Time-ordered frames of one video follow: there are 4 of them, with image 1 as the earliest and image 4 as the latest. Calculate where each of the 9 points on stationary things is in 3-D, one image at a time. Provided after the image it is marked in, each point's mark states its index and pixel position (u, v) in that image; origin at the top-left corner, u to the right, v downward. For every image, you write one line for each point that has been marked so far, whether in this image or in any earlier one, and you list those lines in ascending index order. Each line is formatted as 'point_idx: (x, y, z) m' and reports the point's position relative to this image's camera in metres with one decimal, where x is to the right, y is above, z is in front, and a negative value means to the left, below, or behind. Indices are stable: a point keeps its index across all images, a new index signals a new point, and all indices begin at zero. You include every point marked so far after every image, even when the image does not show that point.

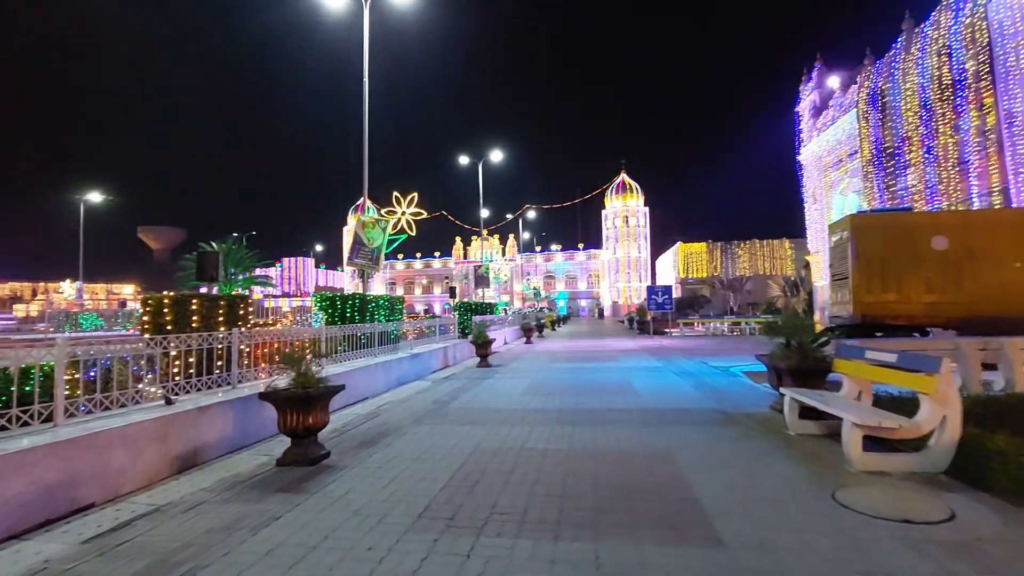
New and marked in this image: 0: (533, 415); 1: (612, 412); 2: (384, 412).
0: (+0.4, -2.1, +8.1) m
1: (+1.7, -2.0, +8.2) m
2: (-2.3, -2.2, +9.0) m
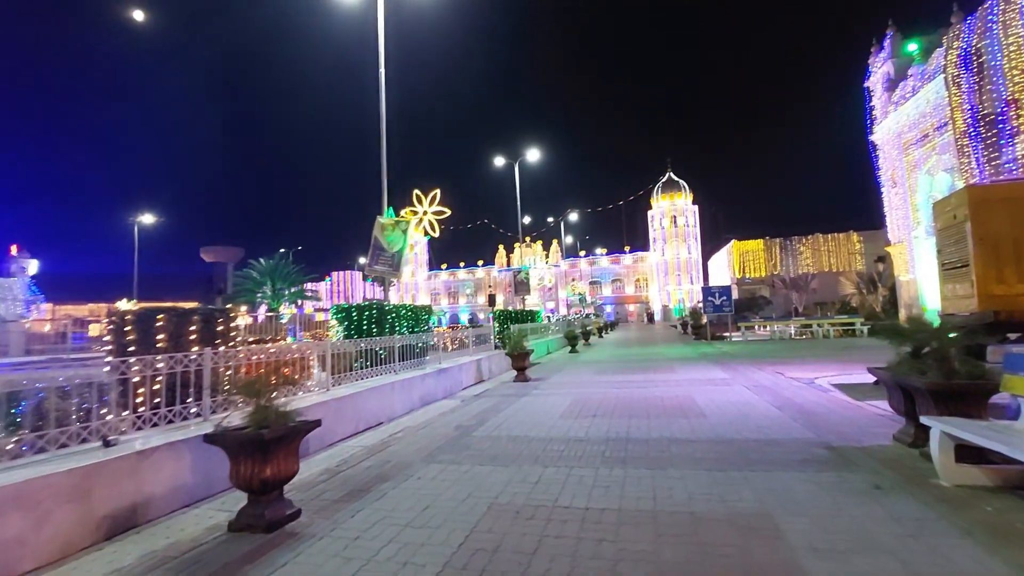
0: (+0.8, -2.1, +6.4) m
1: (+2.1, -2.0, +6.3) m
2: (-1.8, -2.3, +7.5) m
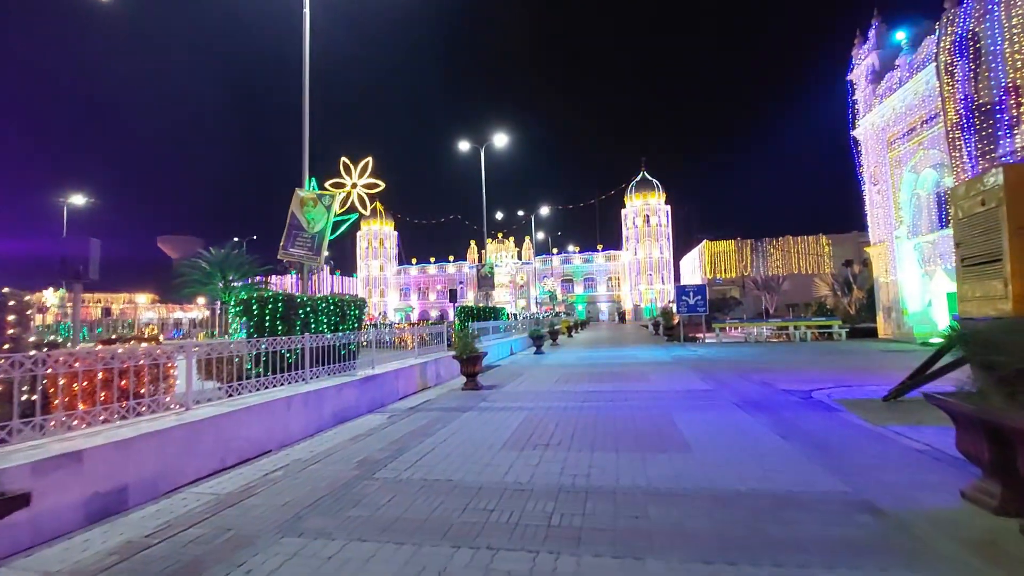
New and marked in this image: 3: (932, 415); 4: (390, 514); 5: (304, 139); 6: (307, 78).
0: (0.0, -1.9, +4.4) m
1: (+1.3, -1.9, +4.4) m
2: (-2.7, -2.1, +5.3) m
3: (+6.4, -1.9, +7.6) m
4: (-1.1, -2.0, +4.4) m
5: (-4.9, +3.7, +12.2) m
6: (-5.0, +5.3, +12.5) m
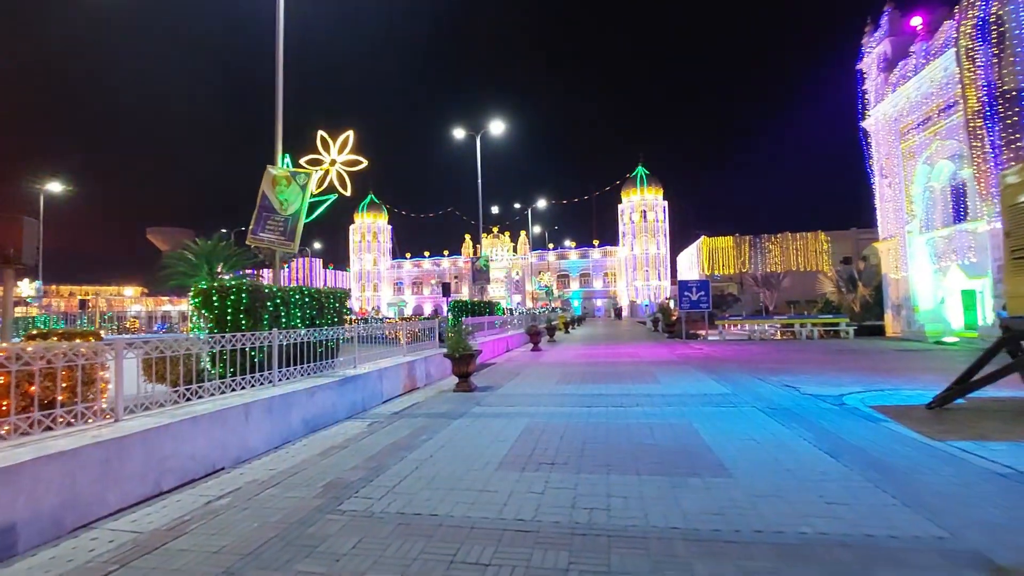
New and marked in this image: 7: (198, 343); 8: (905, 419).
0: (0.0, -1.8, +3.3) m
1: (+1.3, -1.8, +3.3) m
2: (-2.7, -2.0, +4.2) m
3: (+6.3, -1.8, +6.6) m
4: (-1.1, -1.9, +3.4) m
5: (-4.9, +3.9, +11.1) m
6: (-5.0, +5.5, +11.3) m
7: (-4.1, -0.7, +6.2) m
8: (+5.6, -1.8, +7.1) m
